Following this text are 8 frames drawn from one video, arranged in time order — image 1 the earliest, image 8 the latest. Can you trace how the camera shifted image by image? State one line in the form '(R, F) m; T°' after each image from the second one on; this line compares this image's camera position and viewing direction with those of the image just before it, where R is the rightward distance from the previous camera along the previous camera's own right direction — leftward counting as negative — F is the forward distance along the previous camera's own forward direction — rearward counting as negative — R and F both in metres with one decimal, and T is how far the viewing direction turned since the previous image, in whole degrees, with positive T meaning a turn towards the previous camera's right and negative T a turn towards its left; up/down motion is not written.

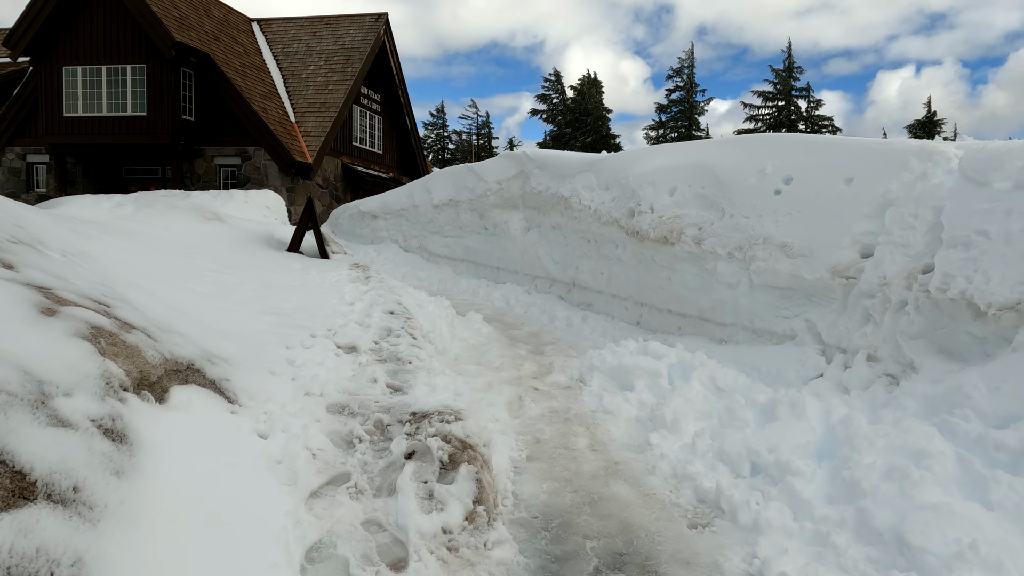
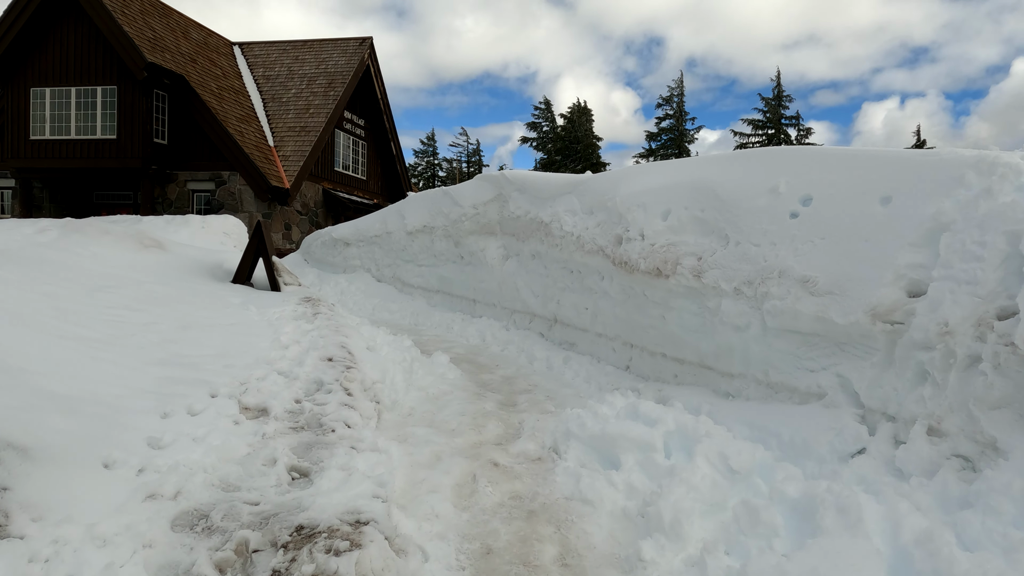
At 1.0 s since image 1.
(+0.2, +1.0) m; +1°
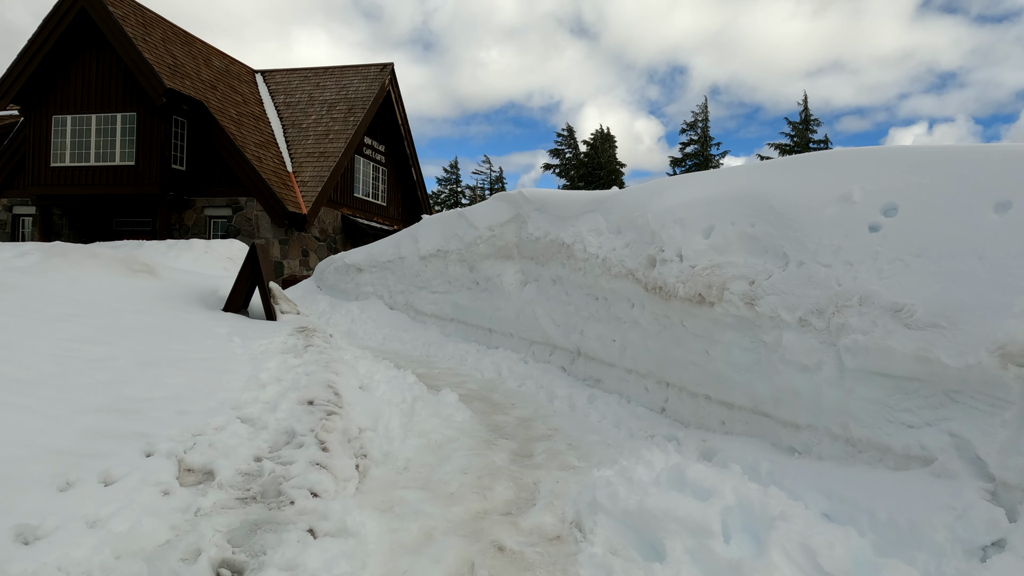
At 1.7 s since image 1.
(+0.1, +0.8) m; -2°
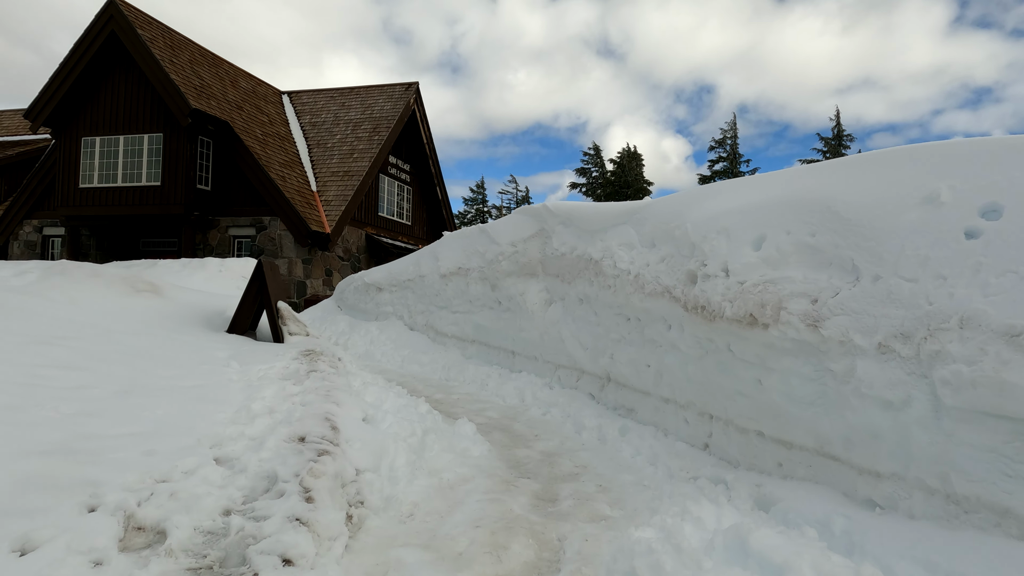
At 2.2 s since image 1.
(0.0, +0.6) m; -2°
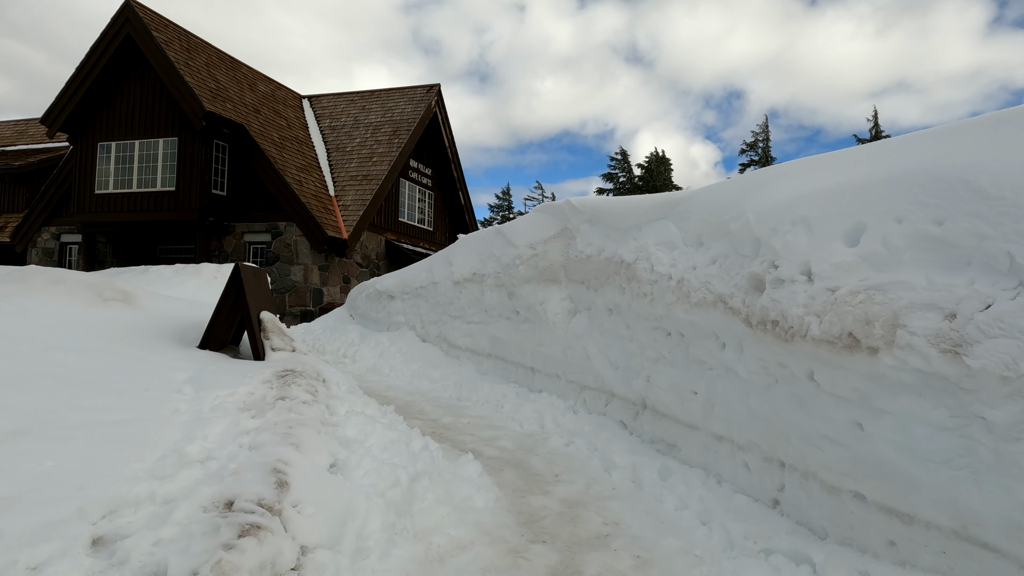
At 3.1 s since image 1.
(+0.1, +1.0) m; -2°
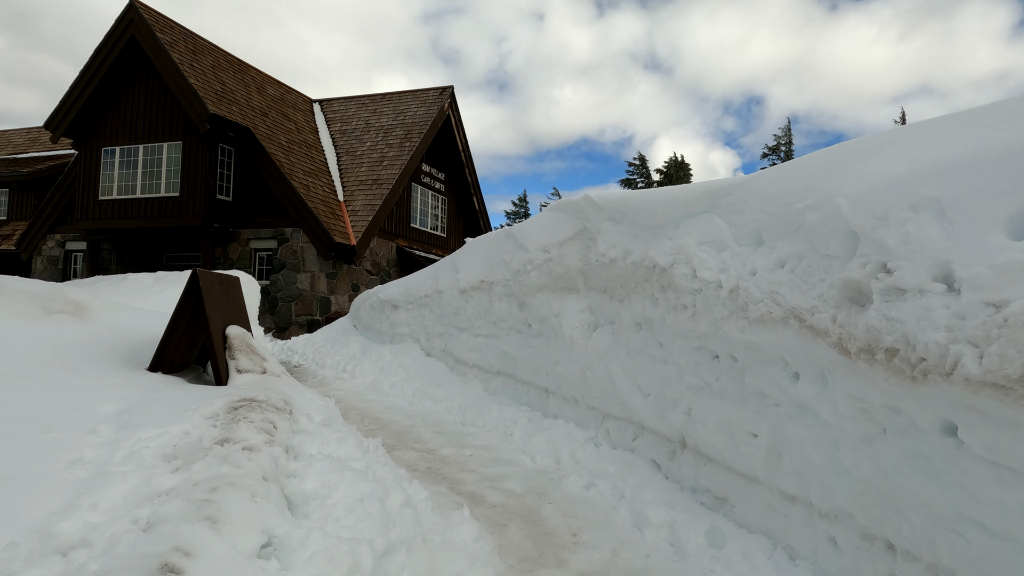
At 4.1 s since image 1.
(+0.1, +1.0) m; -2°
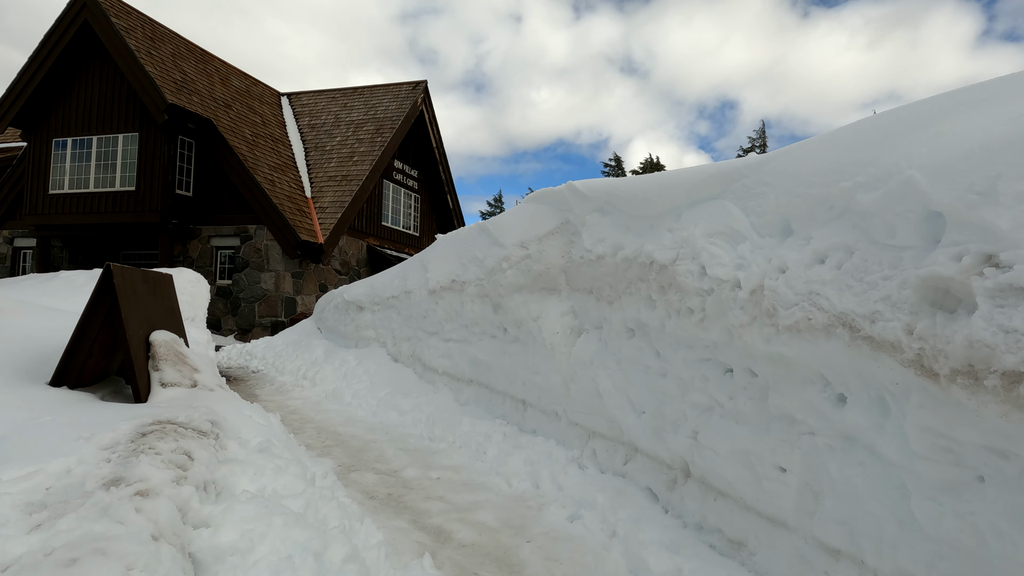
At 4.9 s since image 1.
(0.0, +0.7) m; +2°
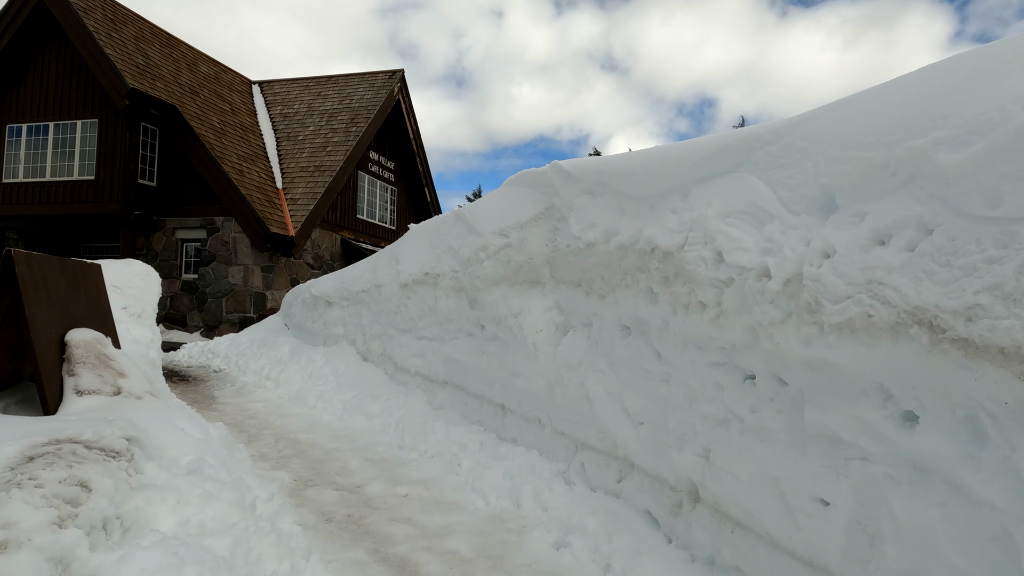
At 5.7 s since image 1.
(0.0, +0.6) m; +2°
